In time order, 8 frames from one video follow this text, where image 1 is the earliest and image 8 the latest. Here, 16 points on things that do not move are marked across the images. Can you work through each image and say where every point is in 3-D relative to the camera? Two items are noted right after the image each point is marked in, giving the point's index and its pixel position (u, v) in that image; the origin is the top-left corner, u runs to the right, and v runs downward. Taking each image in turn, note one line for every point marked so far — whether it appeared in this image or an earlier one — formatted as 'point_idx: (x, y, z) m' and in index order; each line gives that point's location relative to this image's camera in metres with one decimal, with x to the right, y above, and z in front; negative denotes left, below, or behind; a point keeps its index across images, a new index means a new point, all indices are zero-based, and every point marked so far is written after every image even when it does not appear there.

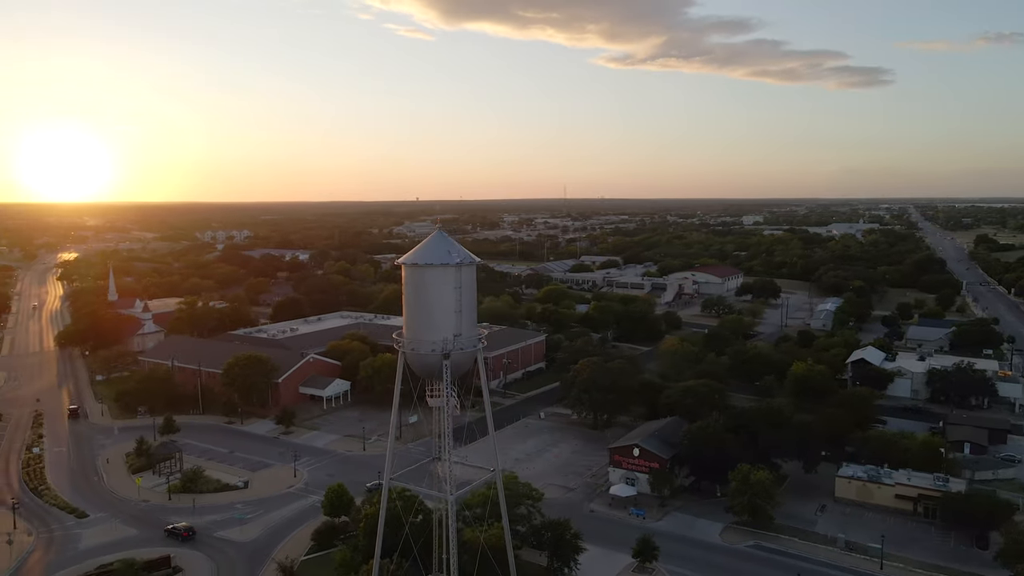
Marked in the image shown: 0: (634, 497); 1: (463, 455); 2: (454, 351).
0: (+2.8, -4.8, +16.6) m
1: (-1.4, -4.5, +19.8) m
2: (-0.6, -0.7, +8.0) m
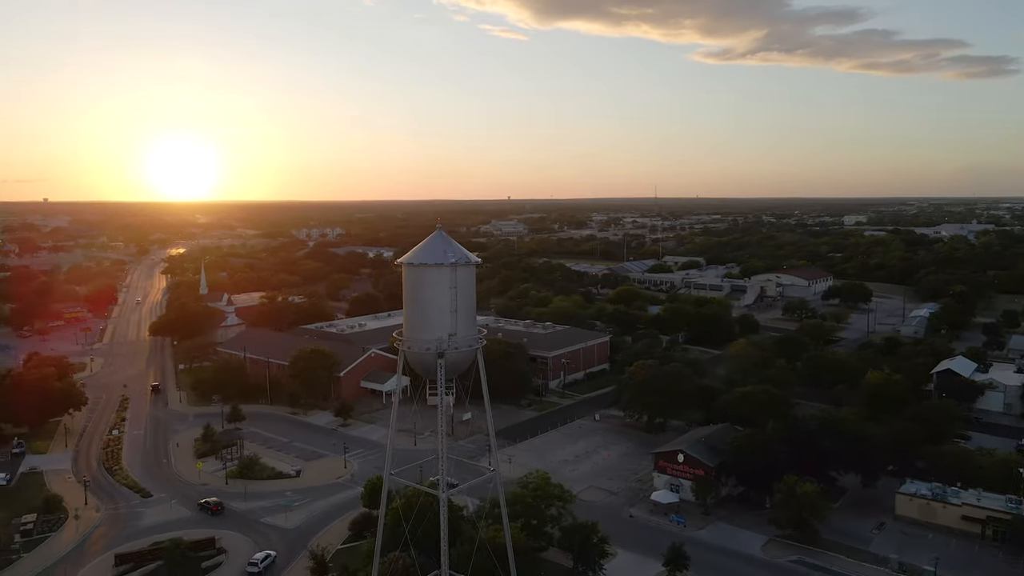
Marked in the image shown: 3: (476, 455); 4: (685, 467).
0: (+3.7, -4.8, +16.2) m
1: (-0.1, -4.5, +19.8) m
2: (-0.7, -0.7, +8.1) m
3: (-1.0, -4.5, +19.7) m
4: (+4.0, -4.1, +16.6) m
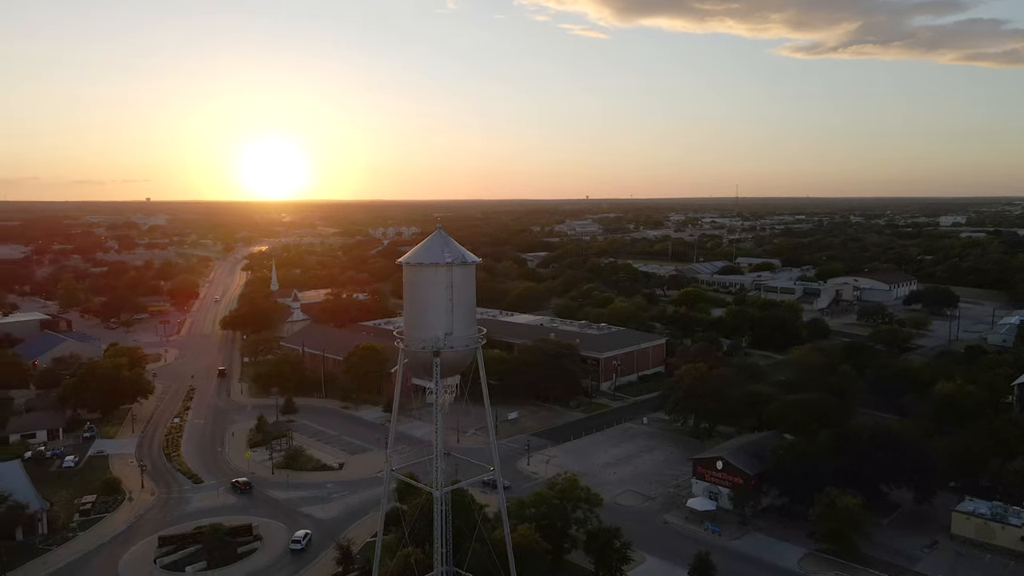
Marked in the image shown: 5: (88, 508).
0: (+4.4, -4.9, +15.8) m
1: (+1.0, -4.5, +19.8) m
2: (-0.7, -0.7, +8.1) m
3: (+0.1, -4.5, +19.7) m
4: (+4.7, -4.1, +16.2) m
5: (-9.4, -4.9, +16.2) m
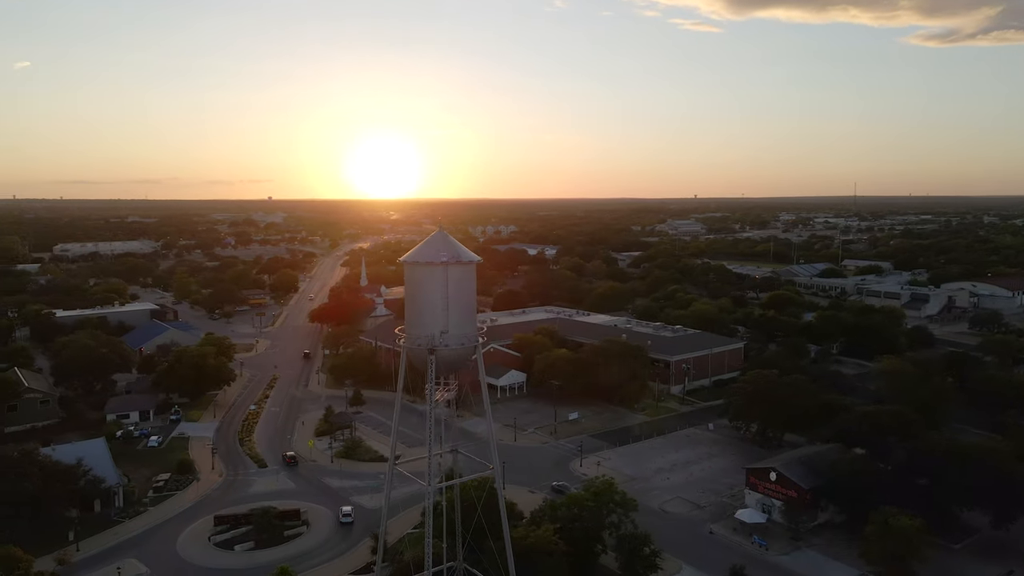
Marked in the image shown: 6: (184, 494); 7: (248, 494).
0: (+5.2, -4.9, +15.2) m
1: (+2.5, -4.5, +19.5) m
2: (-0.8, -0.7, +8.2) m
3: (+1.6, -4.5, +19.6) m
4: (+5.6, -4.2, +15.5) m
5: (-8.4, -4.7, +17.4) m
6: (-7.7, -4.8, +17.0) m
7: (-6.1, -4.8, +16.8) m
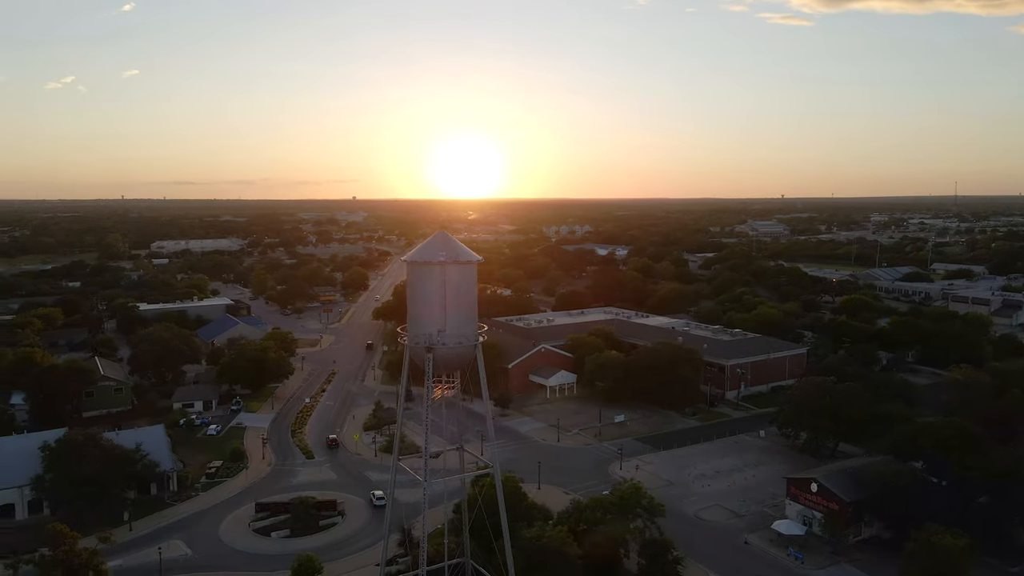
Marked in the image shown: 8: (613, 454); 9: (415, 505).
0: (+5.8, -5.0, +14.6) m
1: (+3.5, -4.6, +19.2) m
2: (-0.8, -0.7, +8.4) m
3: (+2.6, -4.5, +19.4) m
4: (+6.3, -4.3, +14.9) m
5: (-7.5, -4.6, +18.2) m
6: (-6.8, -4.7, +17.8) m
7: (-5.3, -4.7, +17.4) m
8: (+2.7, -4.5, +19.7) m
9: (-2.1, -4.8, +15.8) m
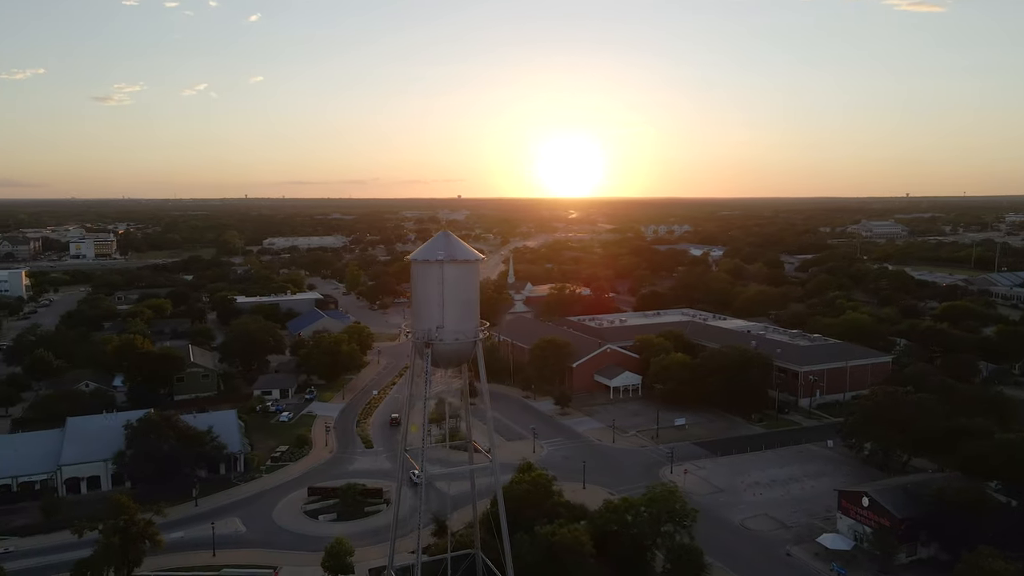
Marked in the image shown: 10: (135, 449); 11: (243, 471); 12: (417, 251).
0: (+6.5, -5.1, +14.0) m
1: (+4.8, -4.6, +18.9) m
2: (-0.9, -0.6, +8.7) m
3: (+4.0, -4.5, +19.1) m
4: (+7.0, -4.4, +14.2) m
5: (-6.2, -4.5, +19.3) m
6: (-5.6, -4.6, +18.8) m
7: (-4.1, -4.6, +18.3) m
8: (+4.1, -4.5, +19.4) m
9: (-1.2, -4.7, +16.3) m
10: (-8.7, -3.7, +16.8) m
11: (-6.8, -4.6, +18.4) m
12: (-1.2, +0.5, +8.9) m
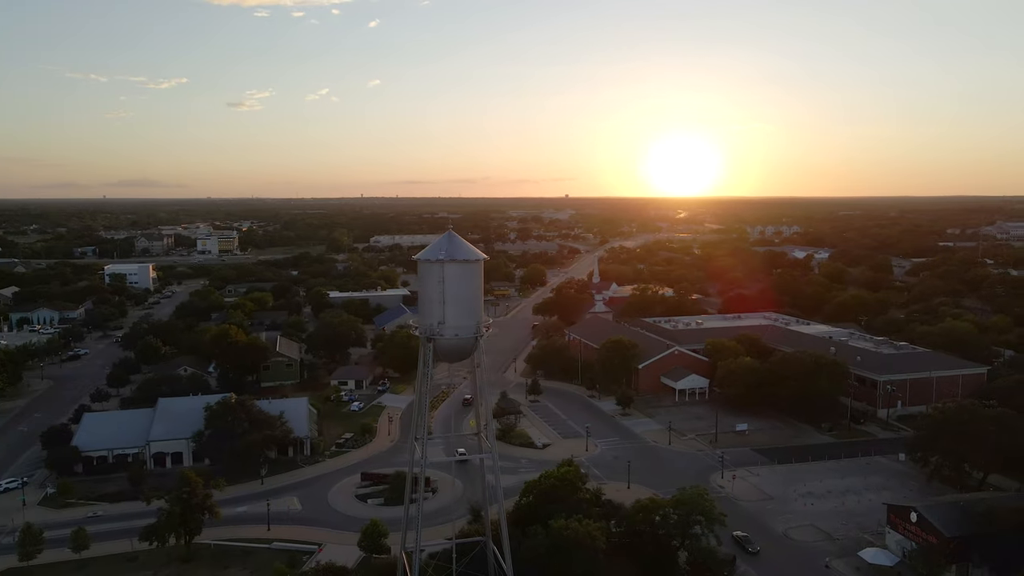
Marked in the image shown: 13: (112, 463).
0: (+7.0, -5.2, +13.4) m
1: (+6.1, -4.7, +18.5) m
2: (-0.9, -0.6, +9.2) m
3: (+5.3, -4.6, +18.9) m
4: (+7.5, -4.5, +13.5) m
5: (-4.7, -4.3, +20.5) m
6: (-4.2, -4.5, +19.9) m
7: (-2.9, -4.5, +19.1) m
8: (+5.4, -4.6, +19.1) m
9: (-0.3, -4.7, +16.8) m
10: (-7.5, -3.5, +18.3) m
11: (-5.5, -4.5, +19.6) m
12: (-1.2, +0.5, +9.5) m
13: (-10.3, -4.5, +18.7) m
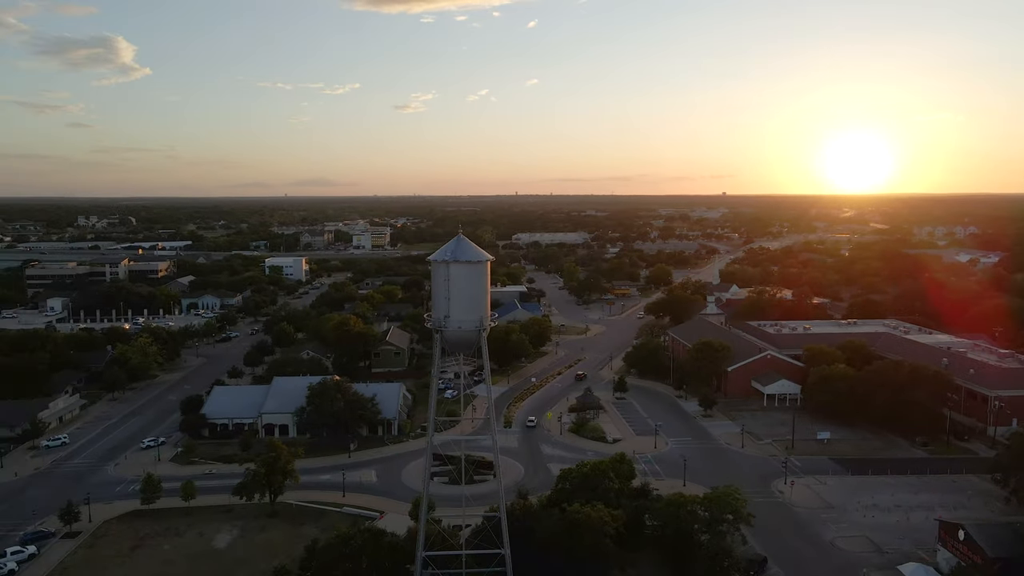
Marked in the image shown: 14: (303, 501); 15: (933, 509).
0: (+7.6, -5.3, +13.0) m
1: (+7.7, -4.8, +18.2) m
2: (-1.0, -0.6, +10.4) m
3: (+7.0, -4.7, +18.7) m
4: (+8.1, -4.7, +13.0) m
5: (-2.6, -4.2, +22.3) m
6: (-2.2, -4.3, +21.6) m
7: (-1.0, -4.4, +20.6) m
8: (+7.2, -4.7, +18.9) m
9: (+1.1, -4.7, +17.7) m
10: (-5.7, -3.3, +20.7) m
11: (-3.5, -4.3, +21.6) m
12: (-1.1, +0.5, +10.8) m
13: (-8.3, -4.3, +21.6) m
14: (-4.7, -4.8, +16.4) m
15: (+9.5, -5.0, +16.5) m
